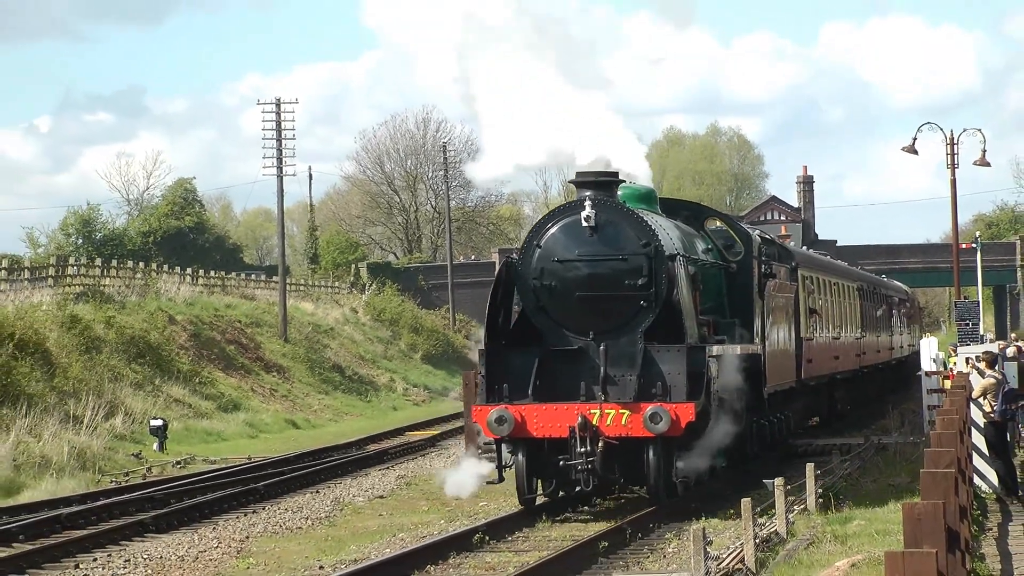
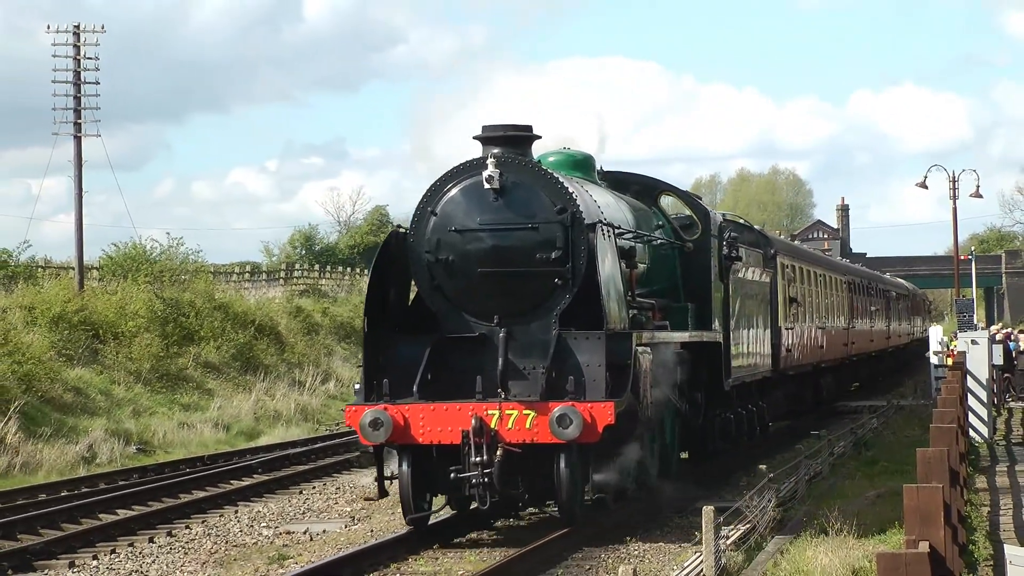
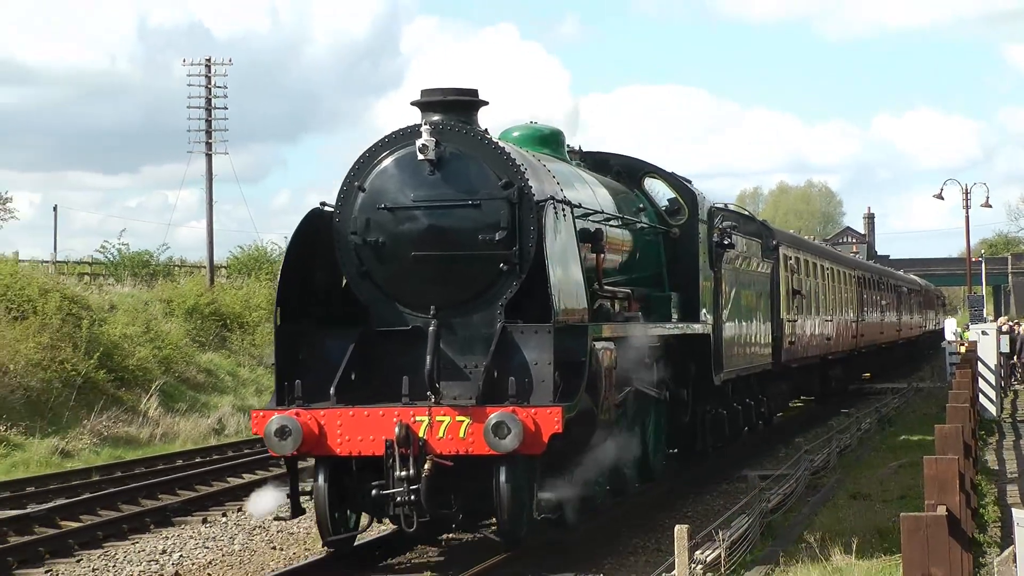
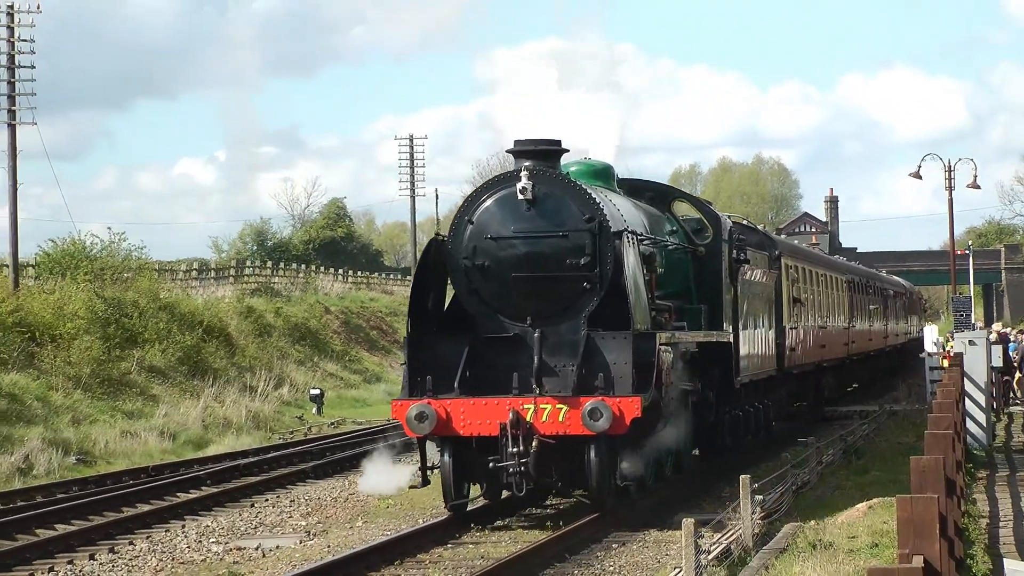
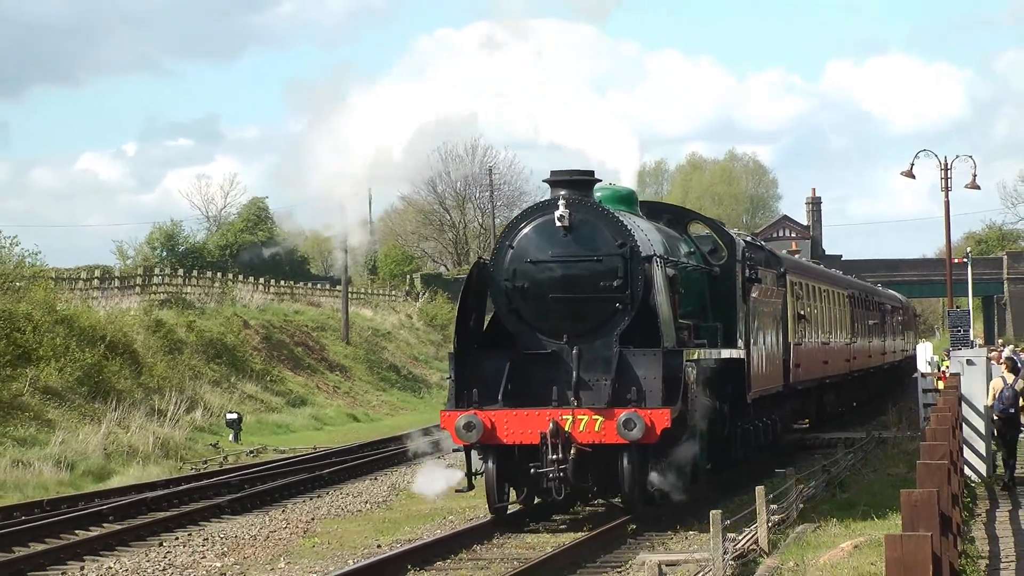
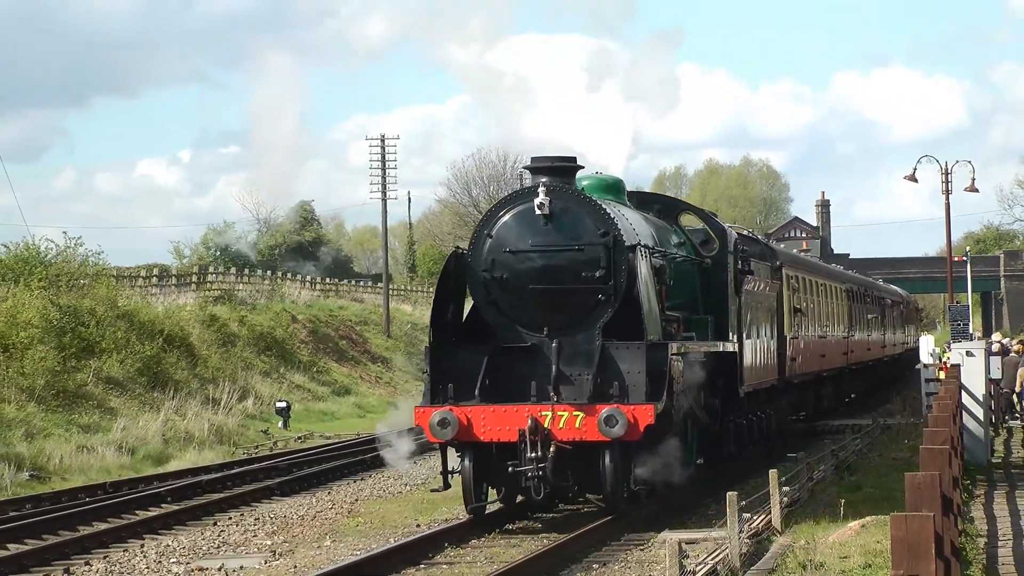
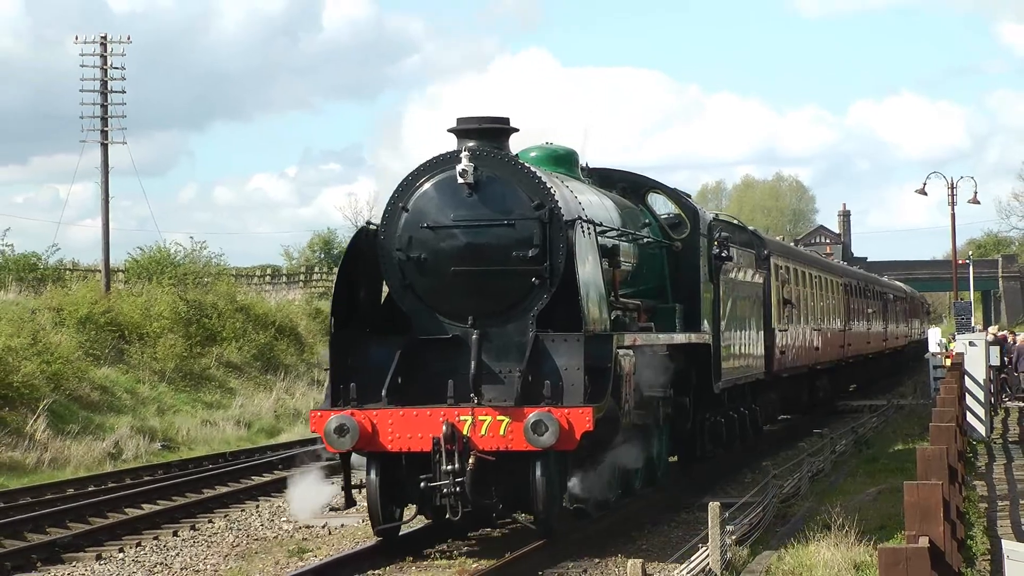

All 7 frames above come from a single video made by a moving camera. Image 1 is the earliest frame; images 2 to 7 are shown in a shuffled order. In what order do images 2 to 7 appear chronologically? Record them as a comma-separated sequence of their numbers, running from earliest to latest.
5, 6, 4, 2, 7, 3
